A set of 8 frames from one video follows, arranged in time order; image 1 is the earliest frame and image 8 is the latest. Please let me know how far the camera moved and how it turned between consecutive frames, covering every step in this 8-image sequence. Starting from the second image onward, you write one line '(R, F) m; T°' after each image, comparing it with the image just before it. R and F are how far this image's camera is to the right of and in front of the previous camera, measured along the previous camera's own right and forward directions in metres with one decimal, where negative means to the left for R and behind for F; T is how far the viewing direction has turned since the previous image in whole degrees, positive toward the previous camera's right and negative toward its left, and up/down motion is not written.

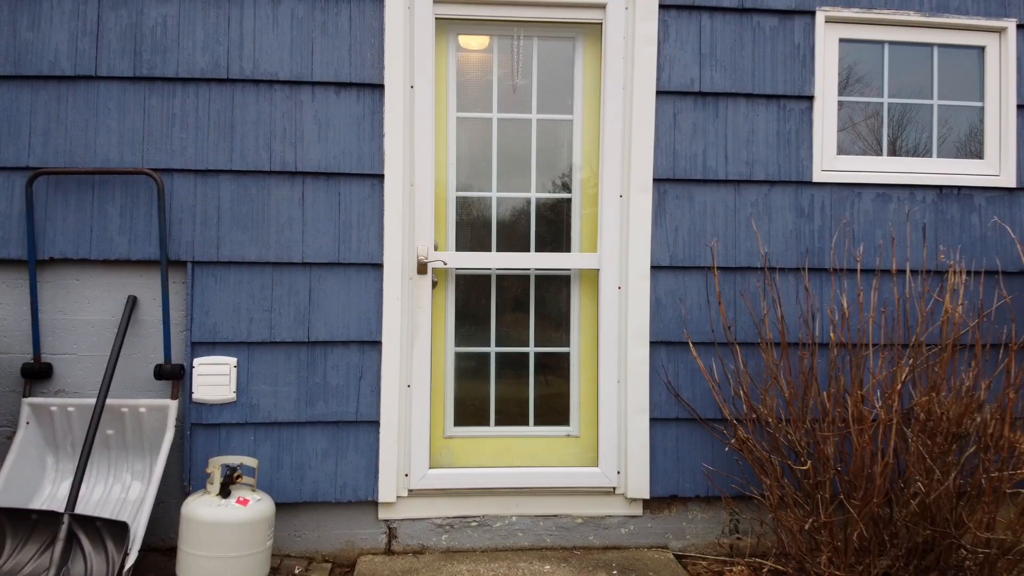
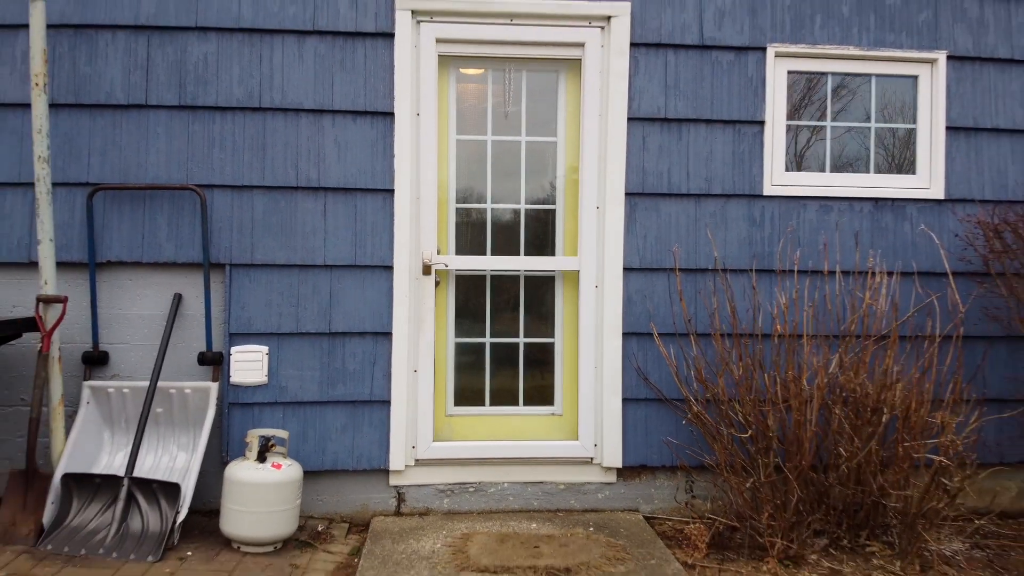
(0.0, -0.3) m; 0°
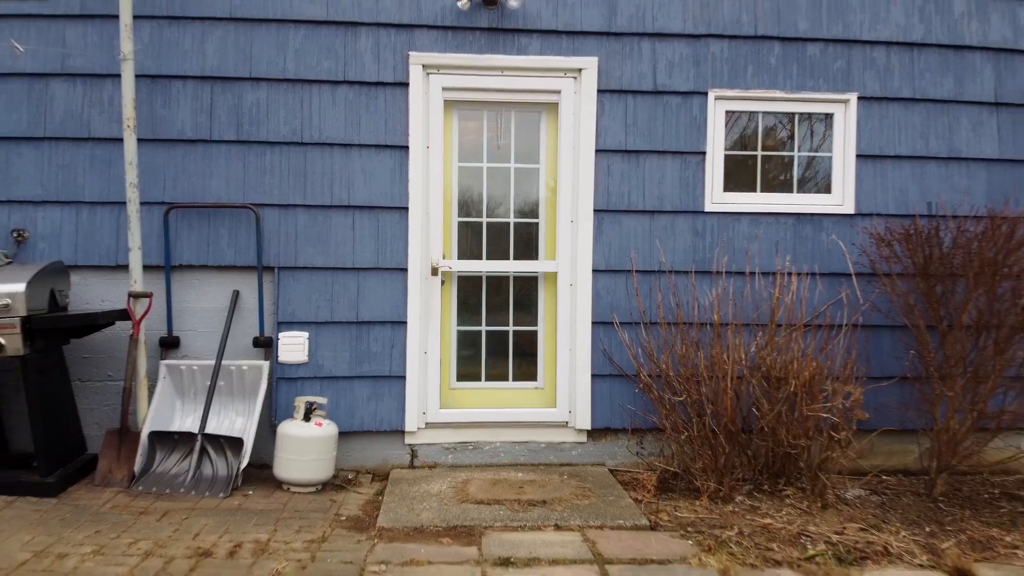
(0.0, -0.6) m; 0°
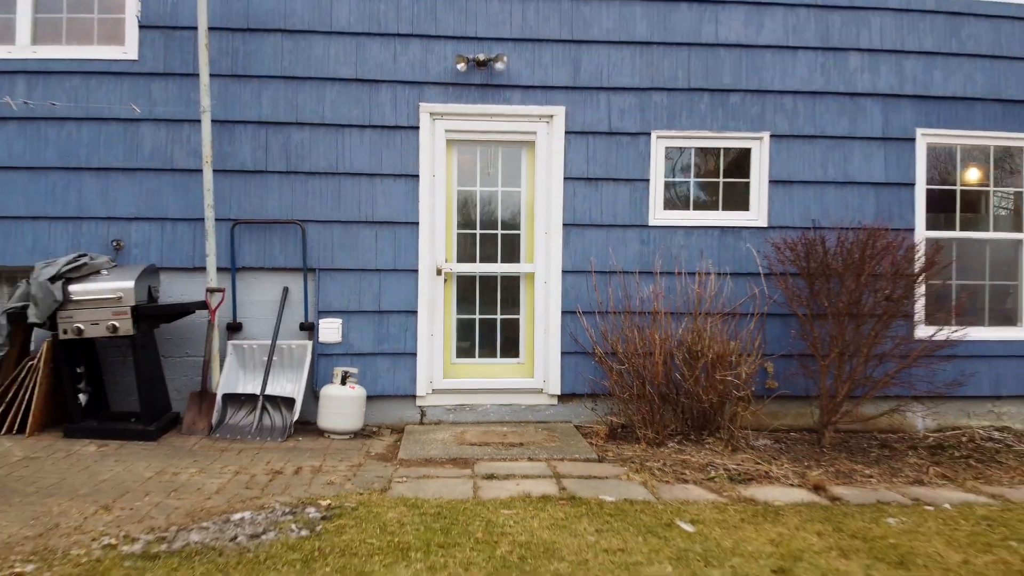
(0.0, -0.9) m; 0°
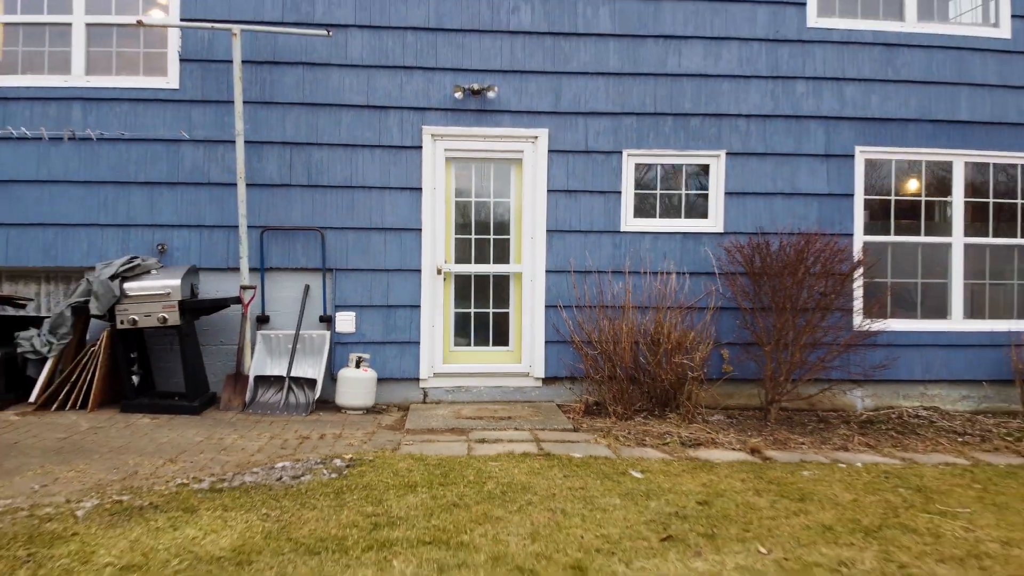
(0.0, -0.6) m; 0°
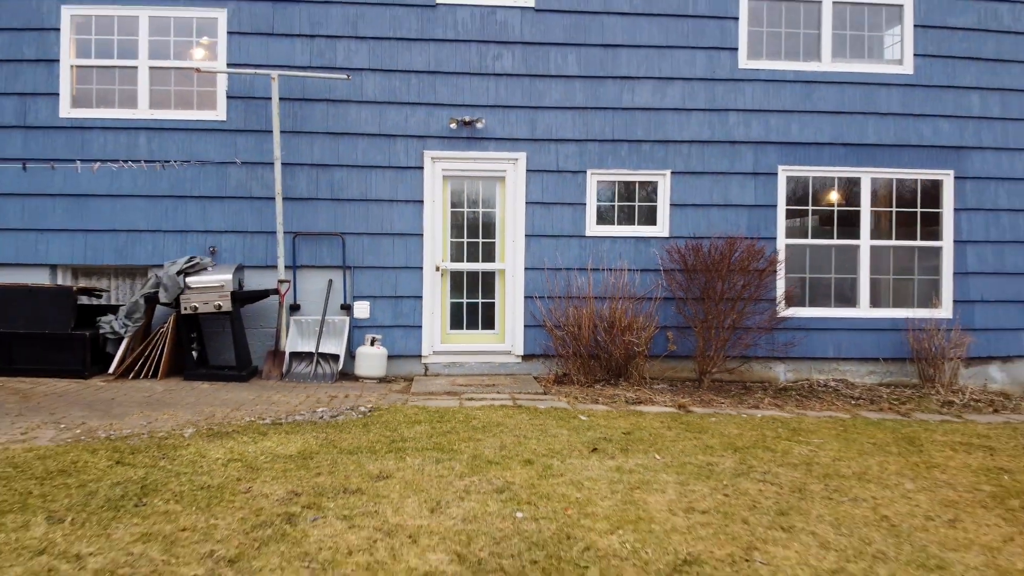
(+0.1, -1.1) m; 0°
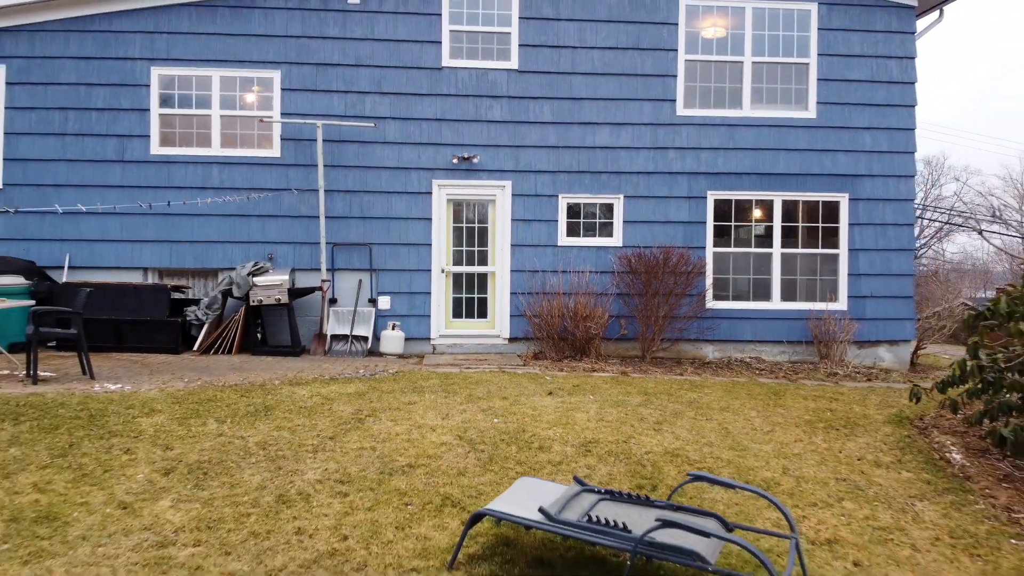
(+0.1, -1.8) m; 0°
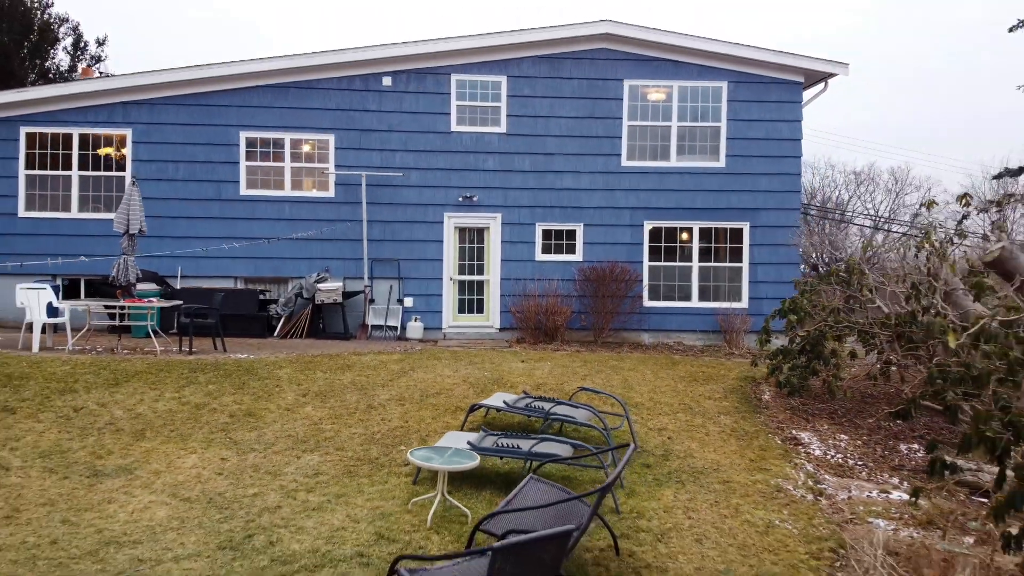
(+0.1, -3.0) m; 0°
